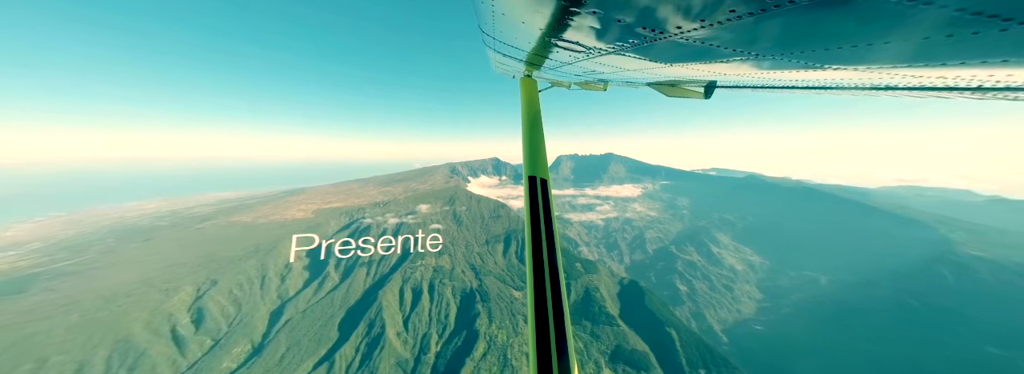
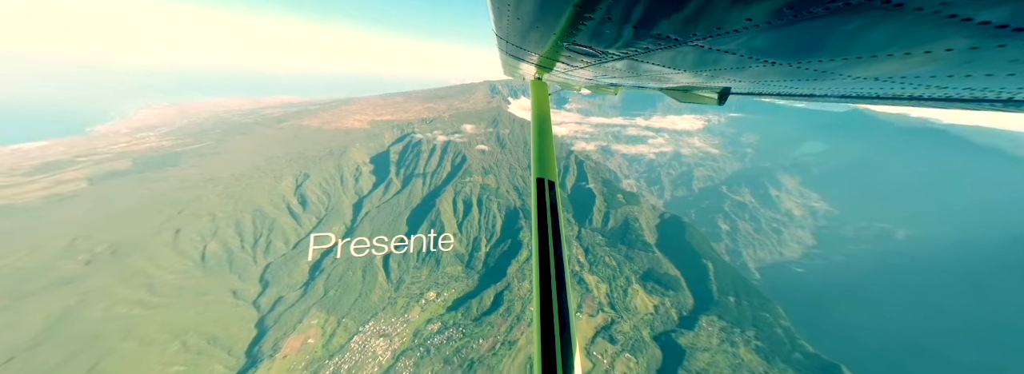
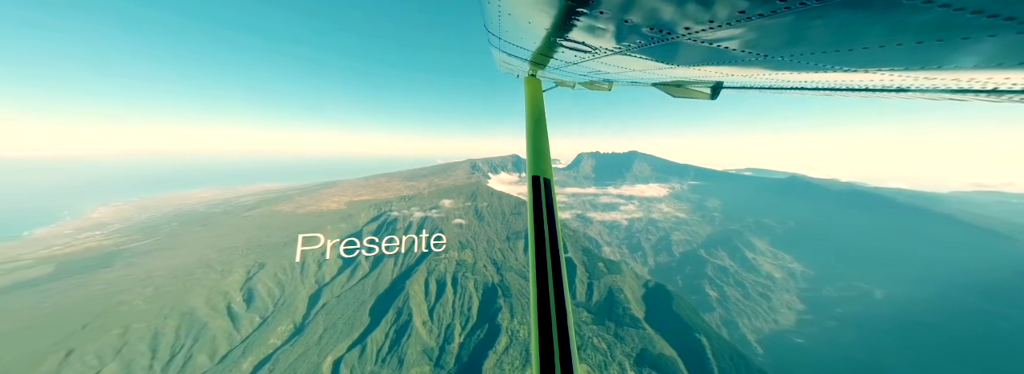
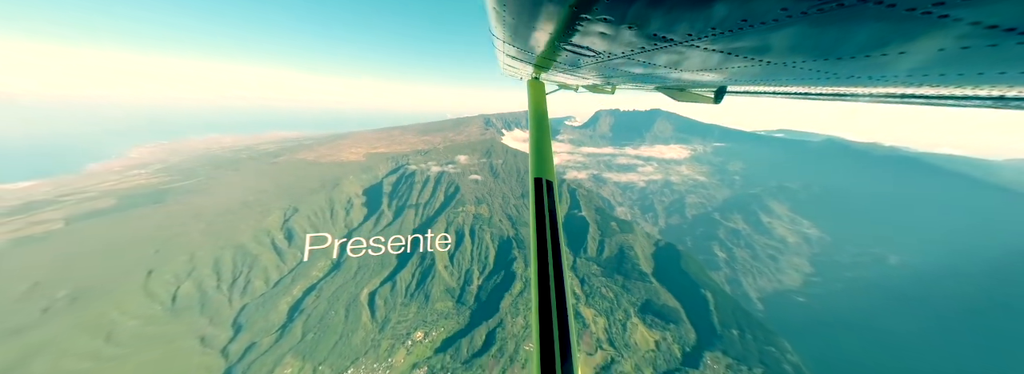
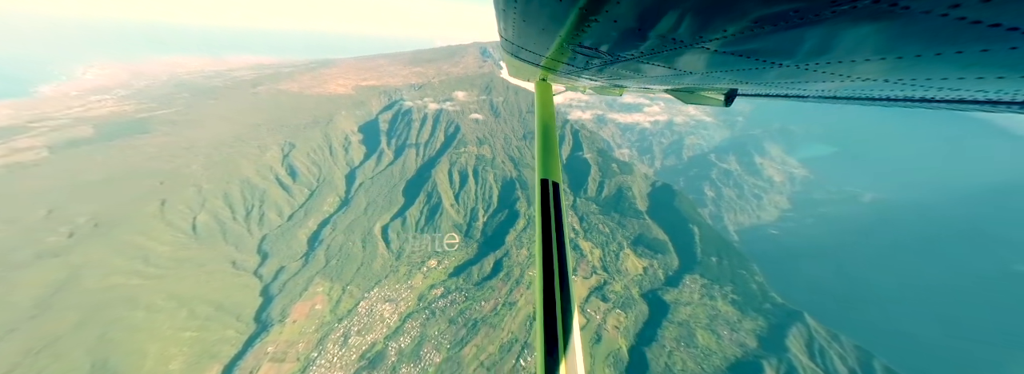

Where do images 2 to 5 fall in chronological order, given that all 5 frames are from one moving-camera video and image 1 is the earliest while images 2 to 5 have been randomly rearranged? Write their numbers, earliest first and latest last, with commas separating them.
3, 4, 2, 5
